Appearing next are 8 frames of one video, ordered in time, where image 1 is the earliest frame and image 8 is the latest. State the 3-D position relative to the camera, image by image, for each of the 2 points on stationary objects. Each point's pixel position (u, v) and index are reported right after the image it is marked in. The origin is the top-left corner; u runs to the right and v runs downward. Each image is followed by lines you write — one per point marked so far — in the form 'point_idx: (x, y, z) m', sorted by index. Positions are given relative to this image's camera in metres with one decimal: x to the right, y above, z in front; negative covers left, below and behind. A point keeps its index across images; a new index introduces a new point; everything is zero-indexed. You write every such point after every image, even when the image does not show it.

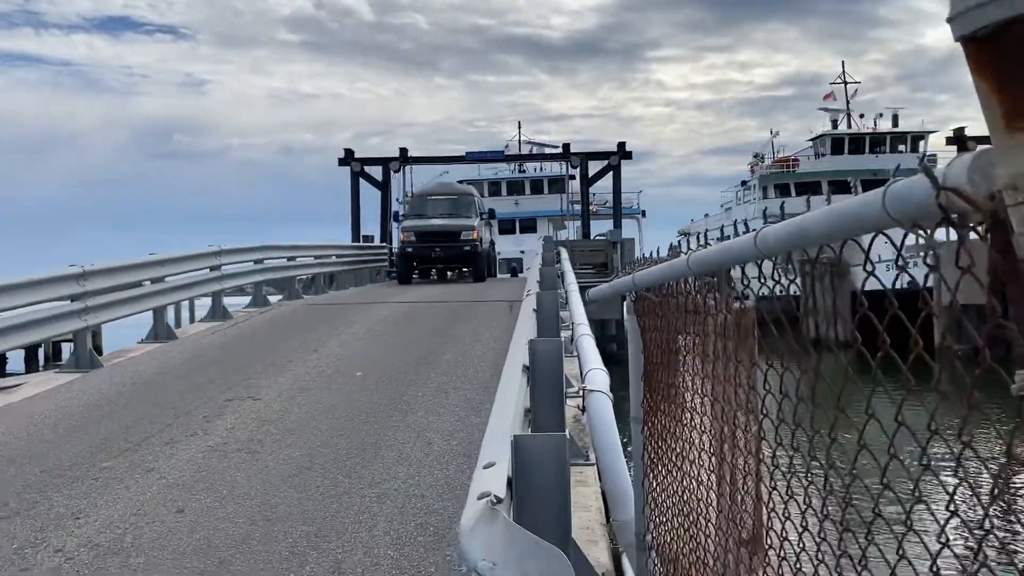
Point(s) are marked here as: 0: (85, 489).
0: (-2.7, -1.3, +5.6) m
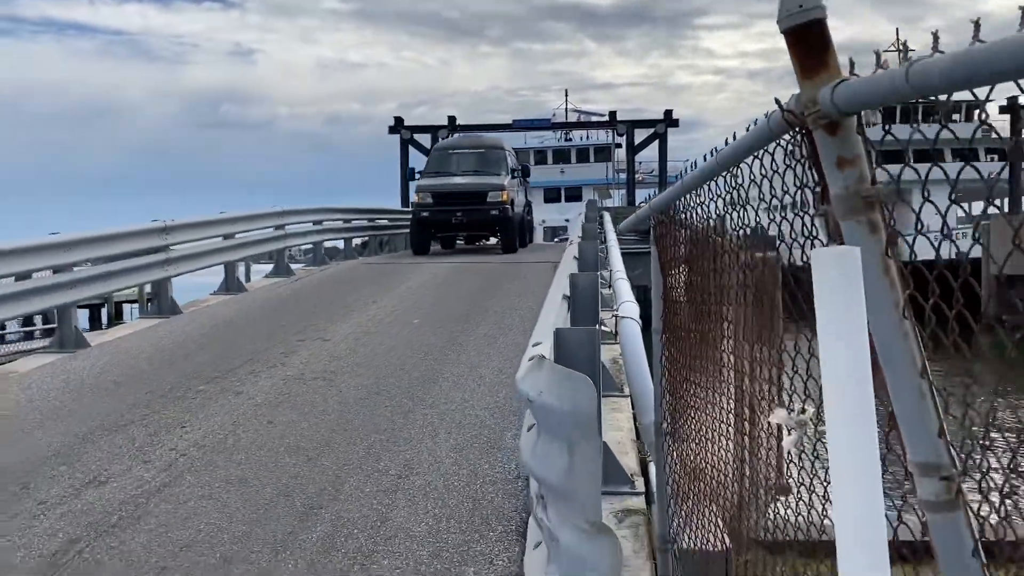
0: (-2.4, -0.9, +6.5) m
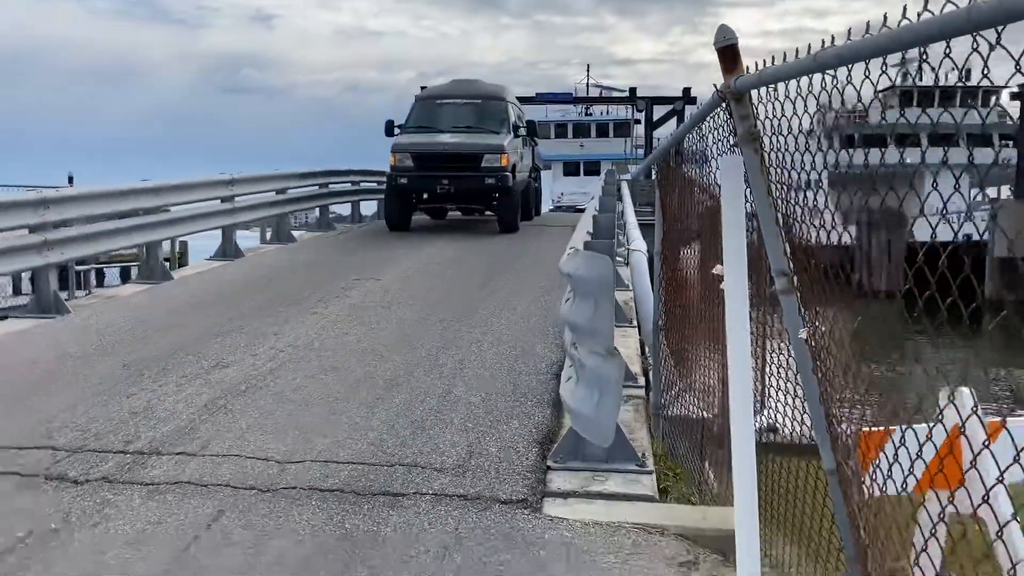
0: (-2.1, -0.3, +7.9) m
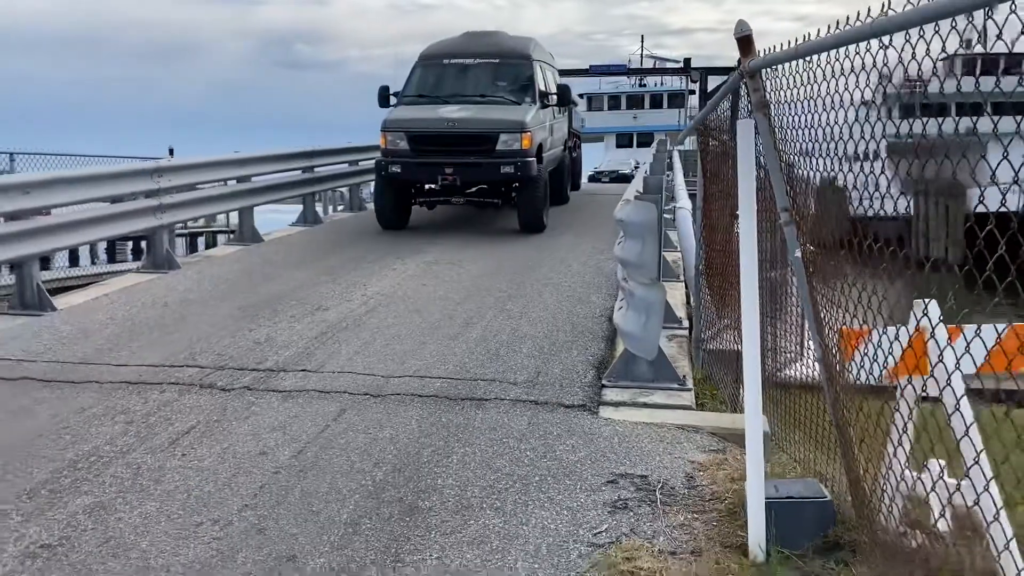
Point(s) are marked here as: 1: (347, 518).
0: (-1.6, +0.1, +8.9) m
1: (-0.7, -1.0, +3.7) m
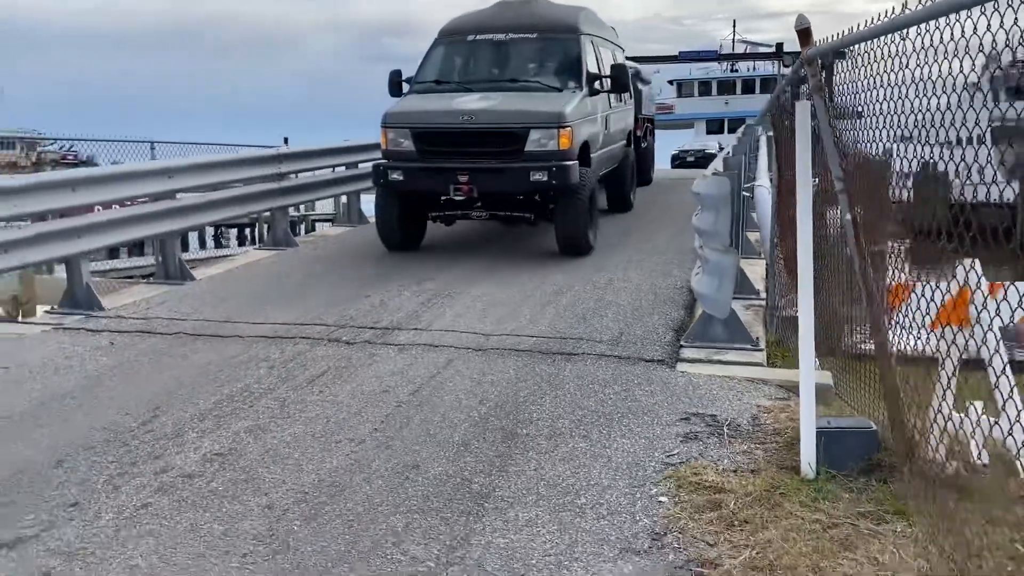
0: (-0.6, +0.4, +9.6) m
1: (-0.3, -0.8, +4.4) m
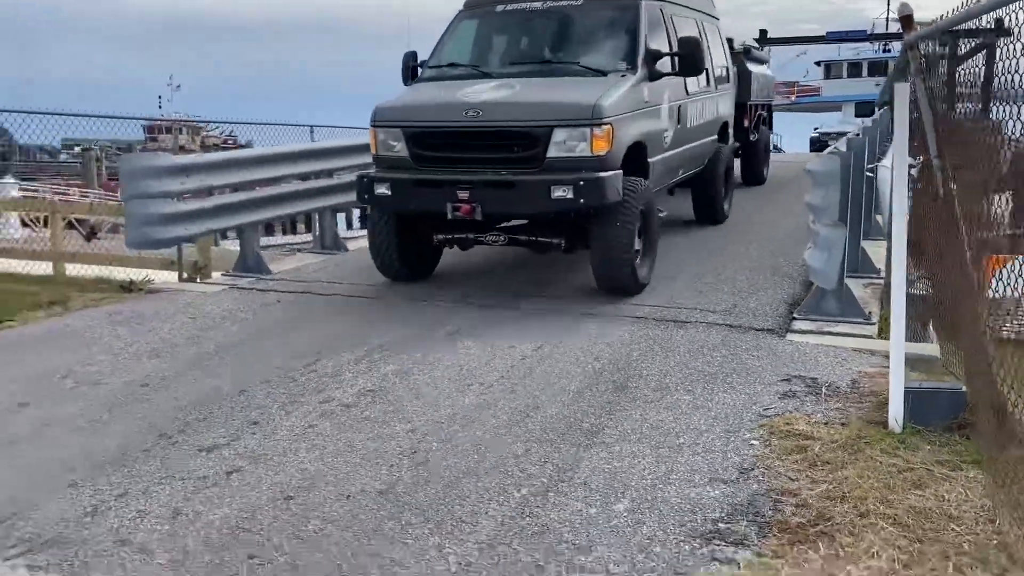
0: (+0.9, +0.7, +10.1) m
1: (+0.4, -0.6, +4.9) m
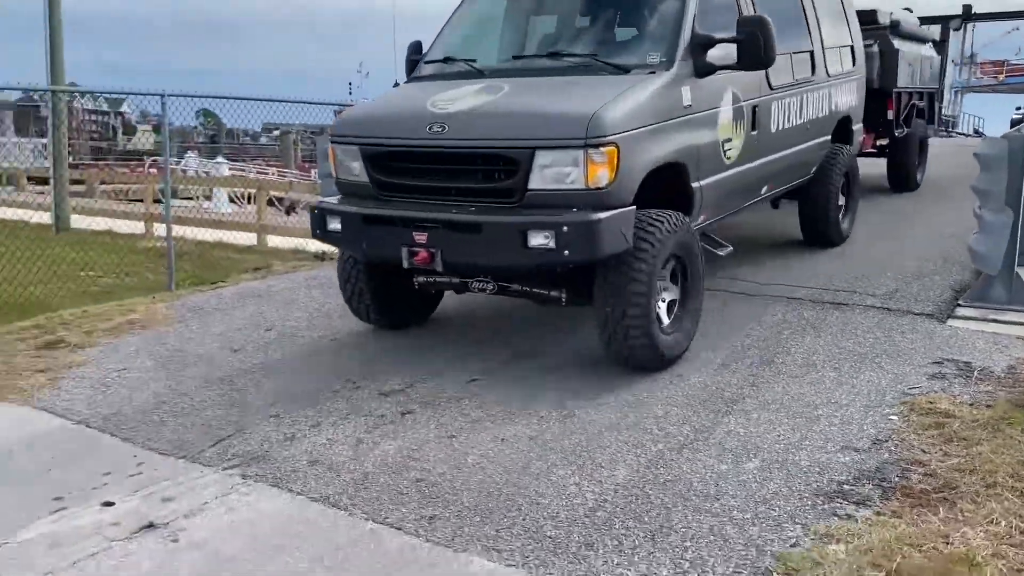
0: (+2.8, +0.9, +10.2) m
1: (+1.2, -0.4, +5.1) m
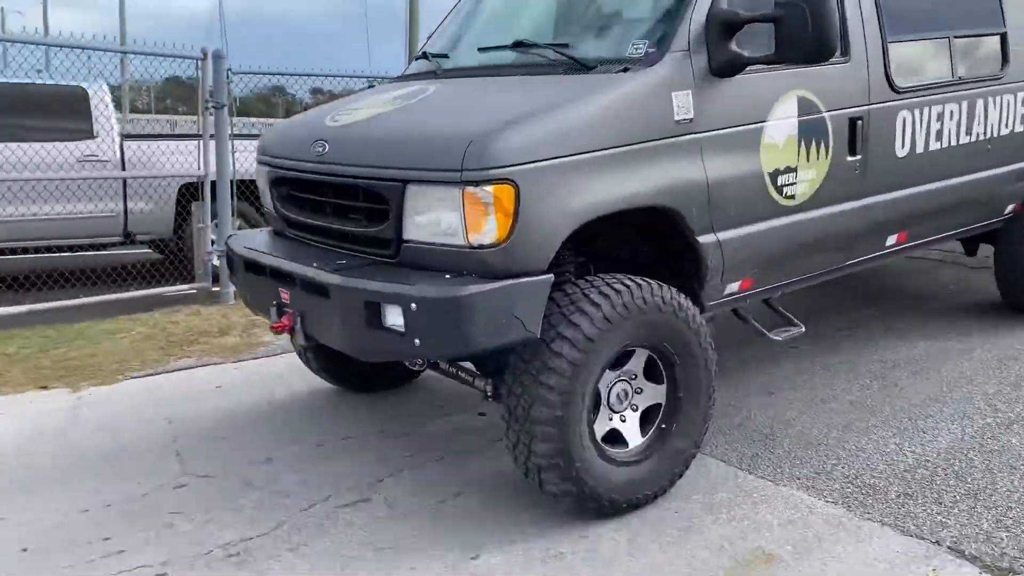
0: (+6.3, +0.9, +9.1) m
1: (+3.1, -0.3, +4.9) m
